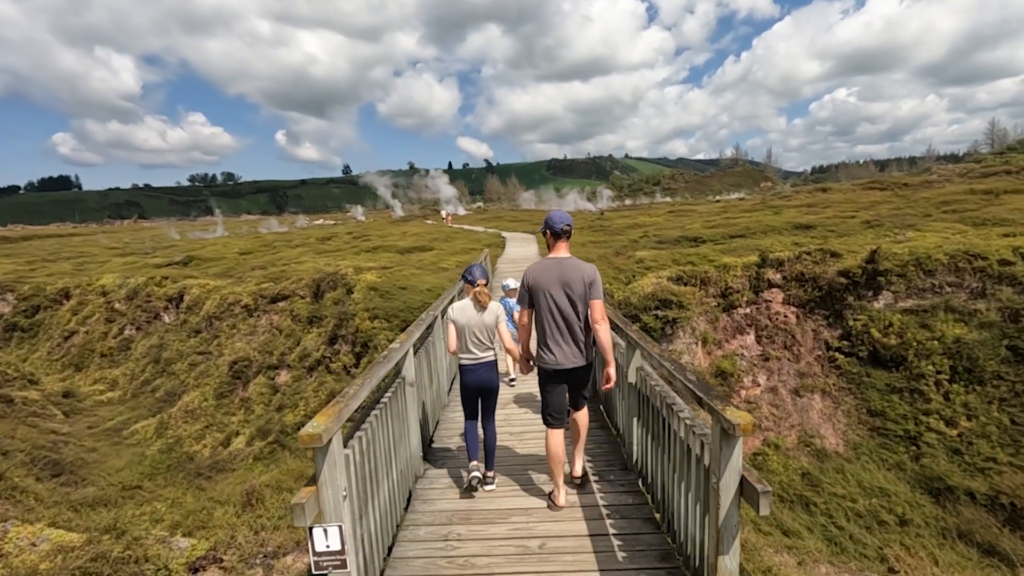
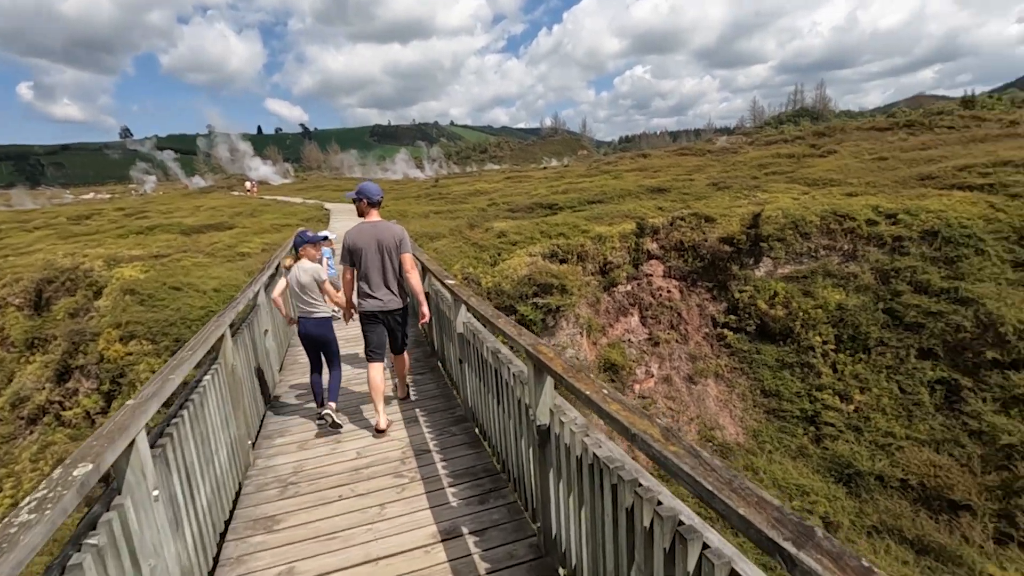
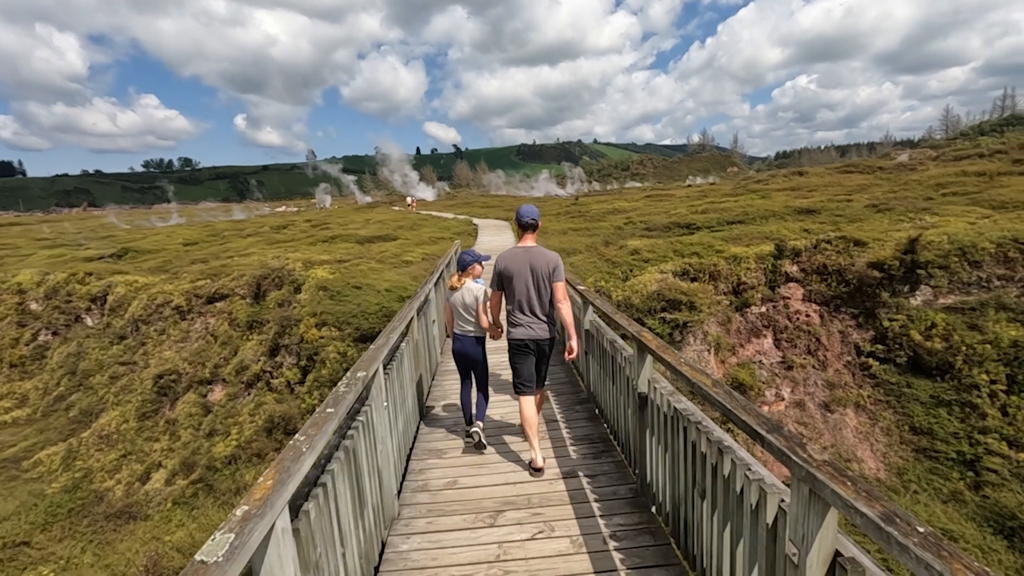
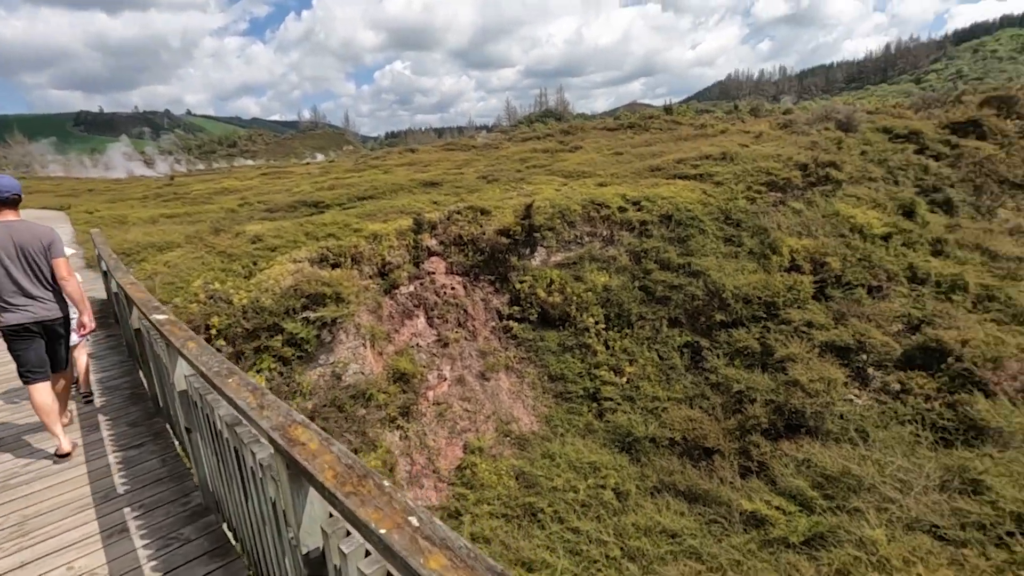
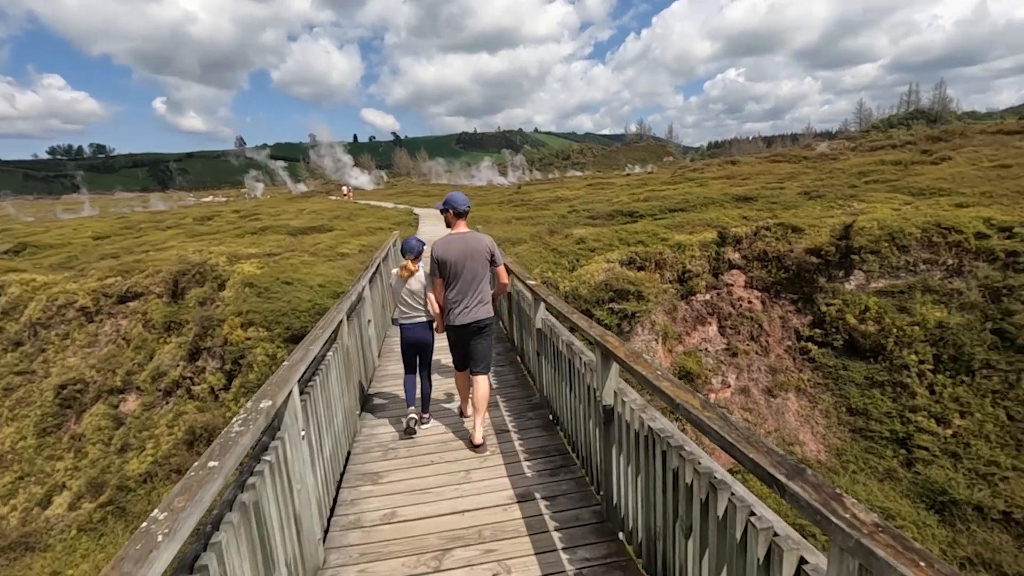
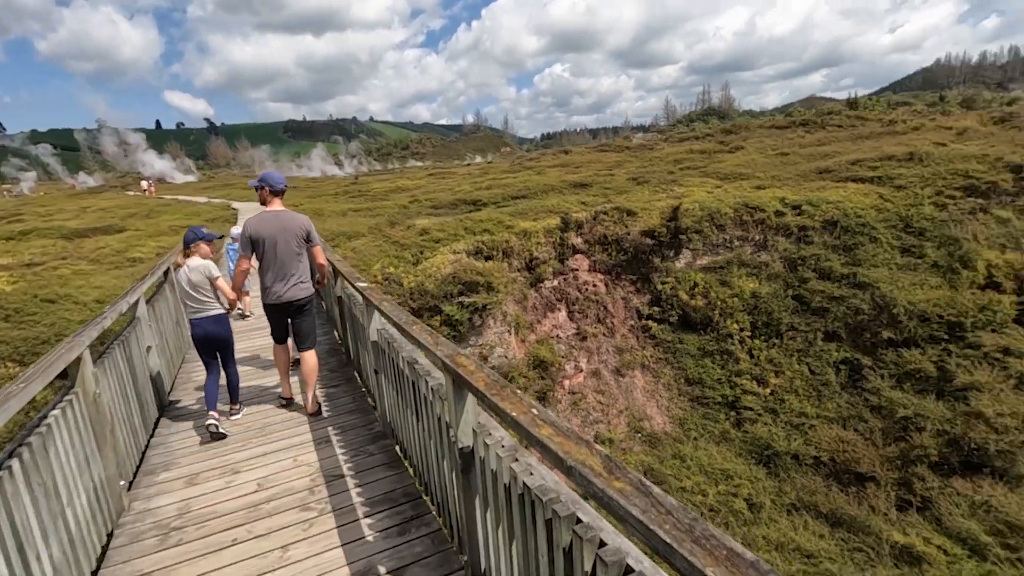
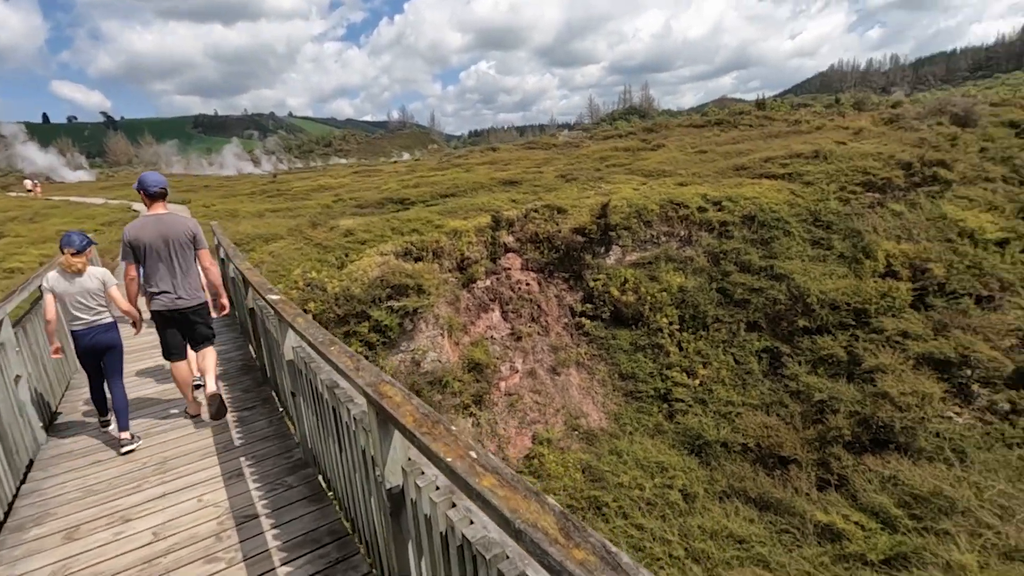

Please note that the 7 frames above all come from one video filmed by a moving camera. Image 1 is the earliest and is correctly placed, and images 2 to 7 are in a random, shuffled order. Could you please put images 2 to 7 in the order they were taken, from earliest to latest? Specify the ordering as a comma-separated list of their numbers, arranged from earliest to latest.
3, 5, 2, 6, 7, 4
